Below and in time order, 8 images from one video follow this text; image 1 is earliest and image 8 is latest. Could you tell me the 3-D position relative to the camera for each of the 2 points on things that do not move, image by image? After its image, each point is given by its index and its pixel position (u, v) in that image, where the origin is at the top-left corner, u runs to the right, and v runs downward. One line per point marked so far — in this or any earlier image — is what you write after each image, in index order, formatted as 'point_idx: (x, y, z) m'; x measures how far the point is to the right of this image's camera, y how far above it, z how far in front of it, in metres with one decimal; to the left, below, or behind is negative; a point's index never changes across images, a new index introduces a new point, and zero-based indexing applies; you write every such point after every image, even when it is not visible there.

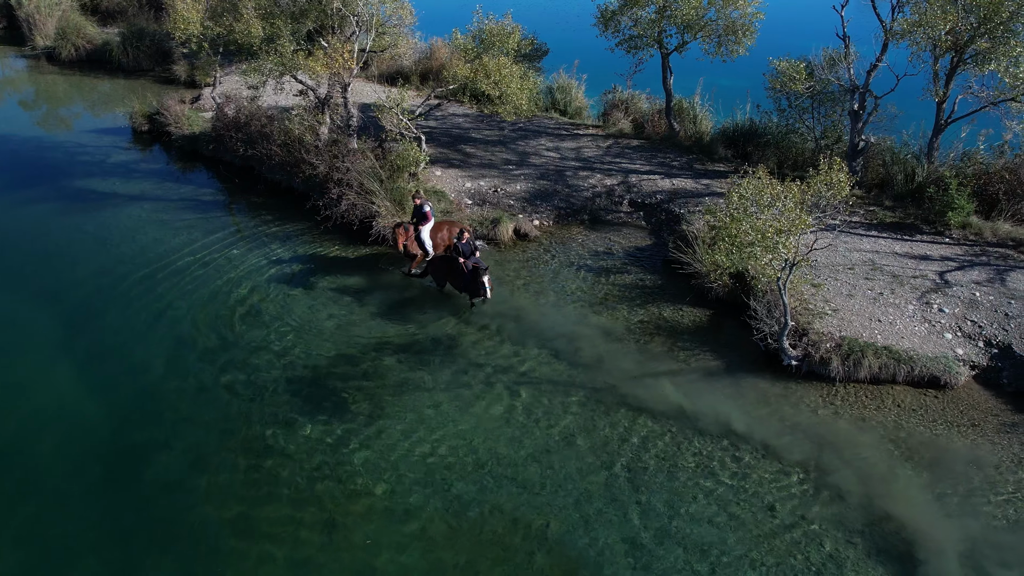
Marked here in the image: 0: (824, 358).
0: (+4.1, -0.9, +12.4) m
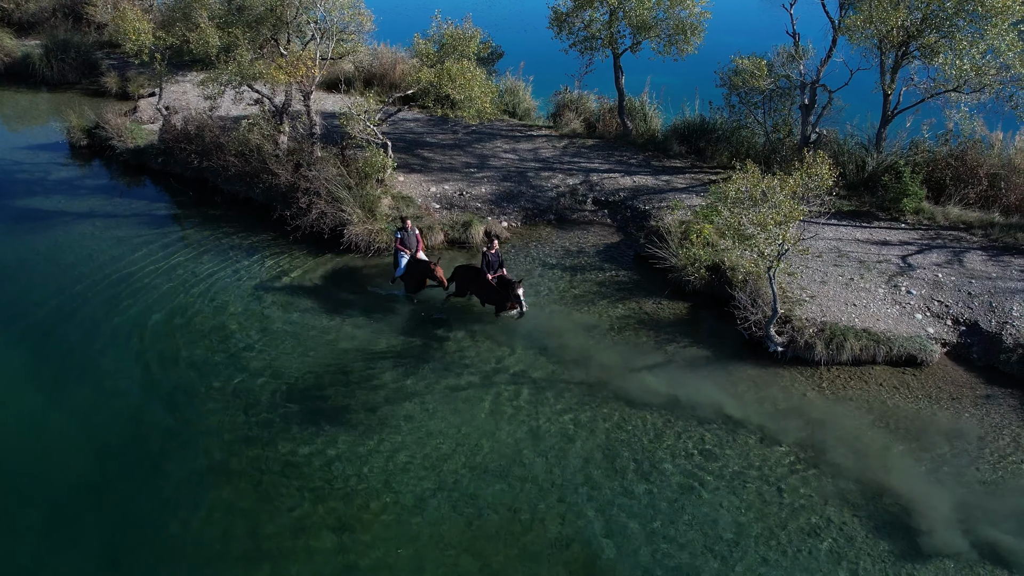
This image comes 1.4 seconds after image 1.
0: (+4.0, -0.7, +12.9) m
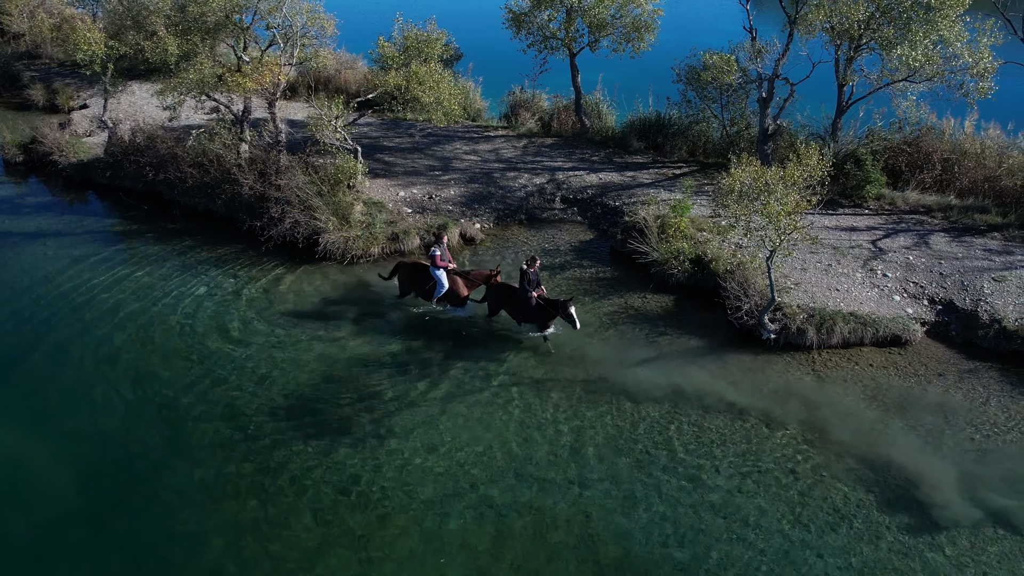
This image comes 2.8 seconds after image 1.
0: (+4.0, -0.6, +13.3) m
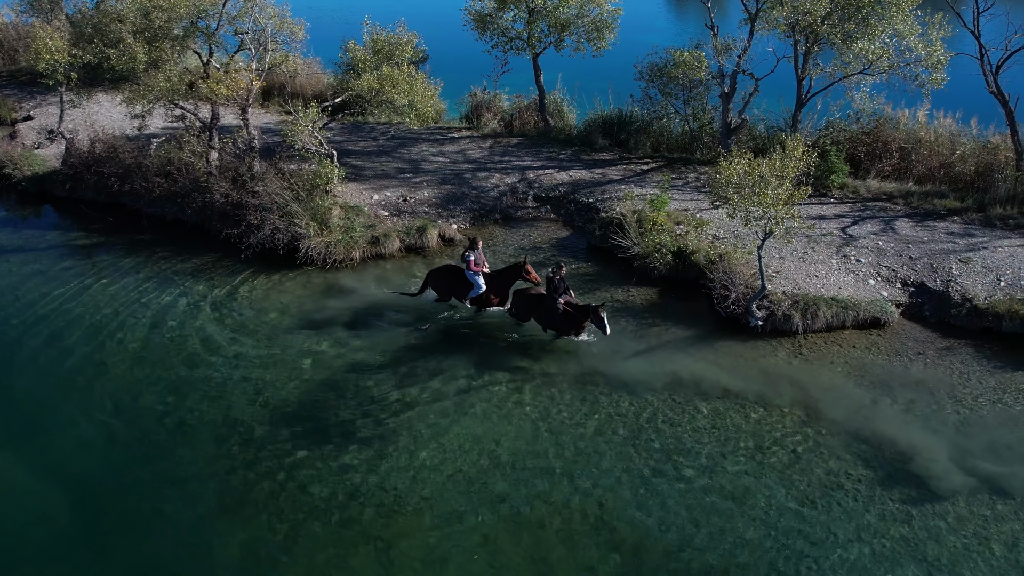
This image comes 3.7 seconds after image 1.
0: (+3.9, -0.4, +13.7) m
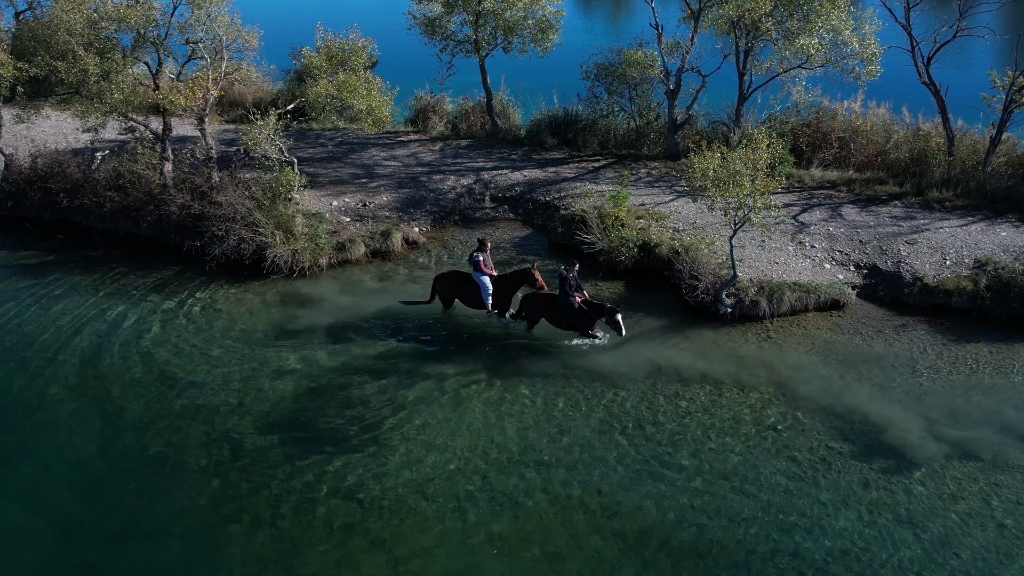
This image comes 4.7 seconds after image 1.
0: (+3.6, -0.2, +14.3) m
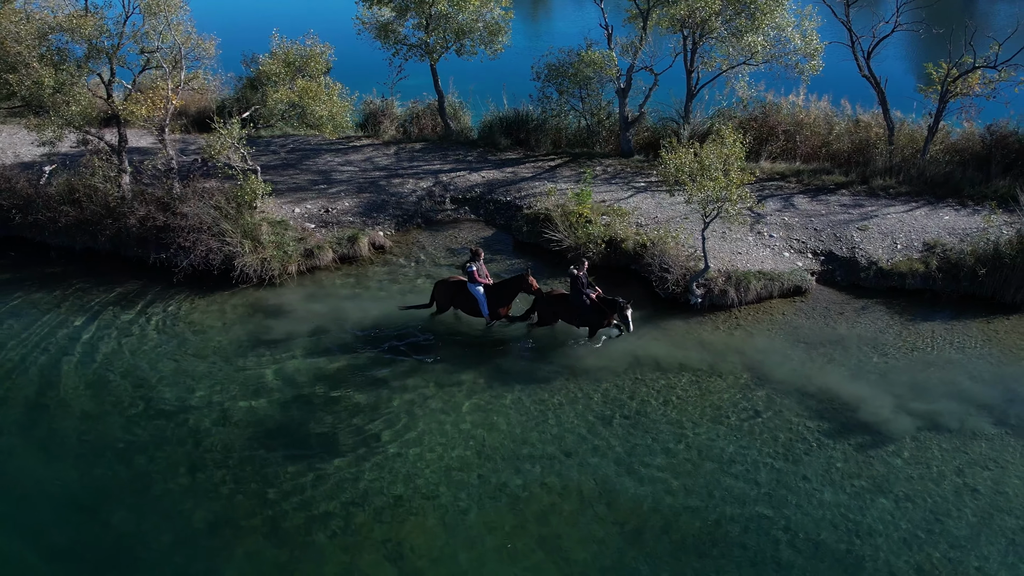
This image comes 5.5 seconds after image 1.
0: (+3.2, 0.0, +14.8) m
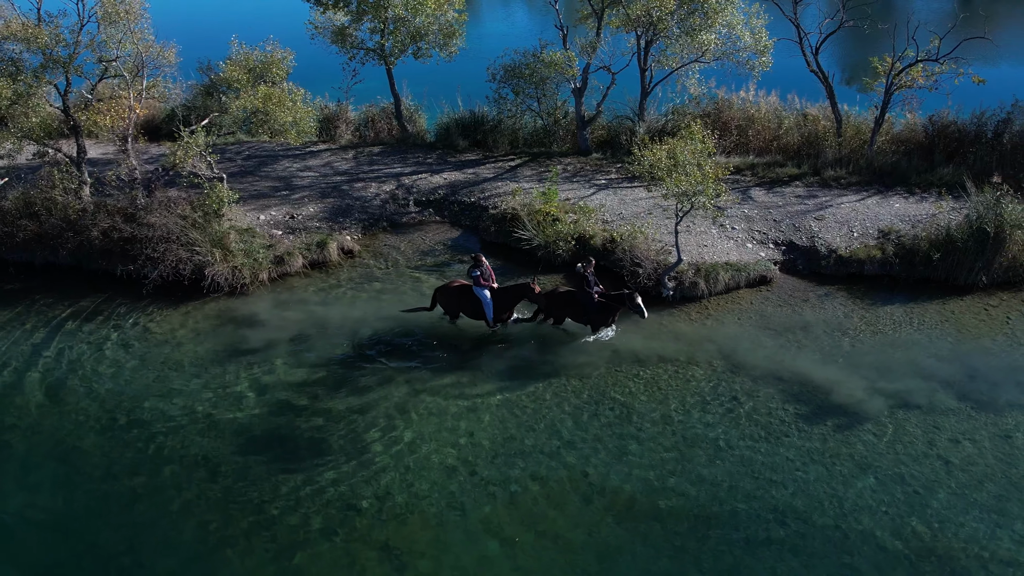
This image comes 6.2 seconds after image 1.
0: (+2.8, +0.1, +15.2) m
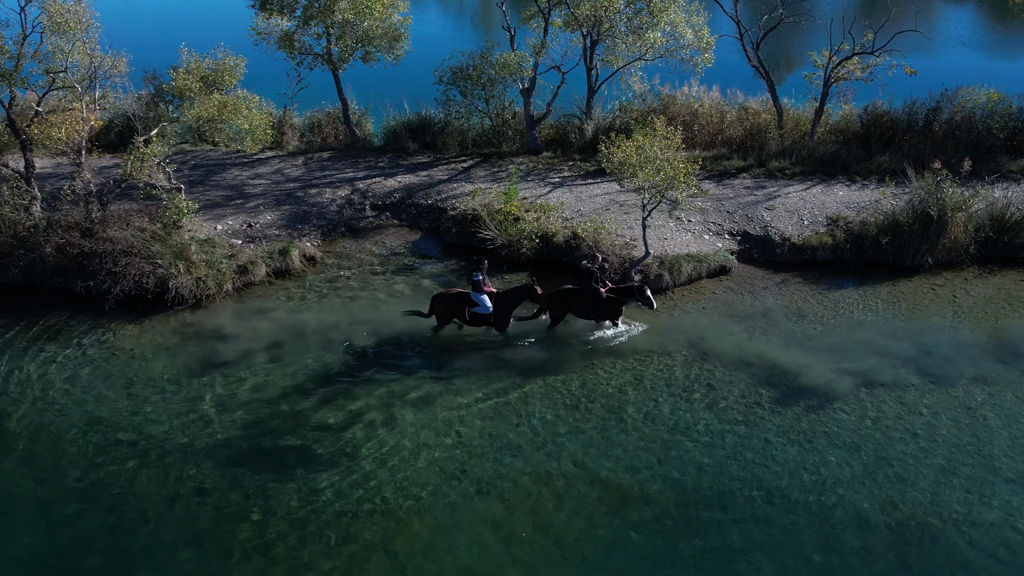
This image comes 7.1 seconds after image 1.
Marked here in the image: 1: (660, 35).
0: (+2.3, +0.2, +15.6) m
1: (+2.9, +5.0, +18.9) m
